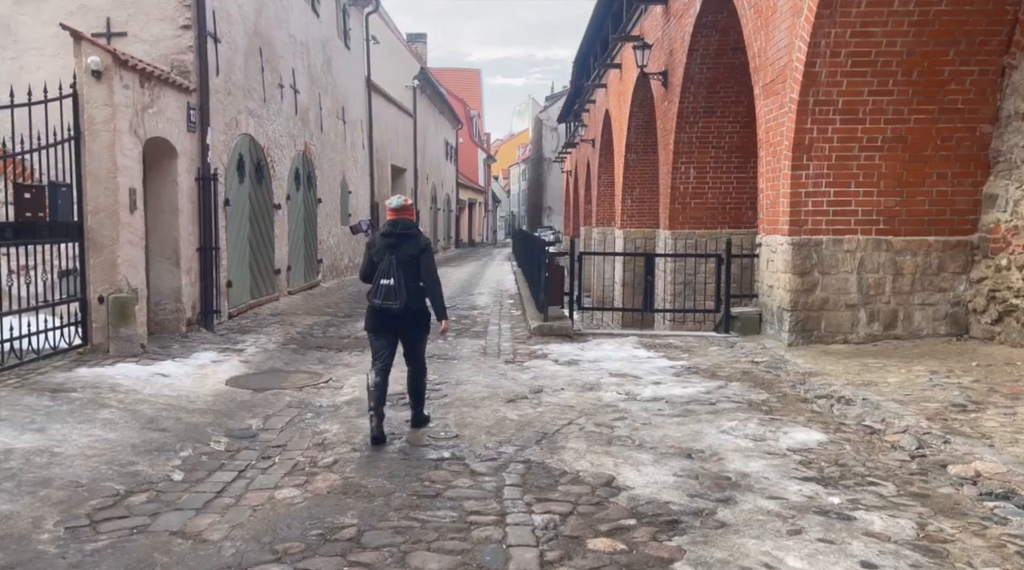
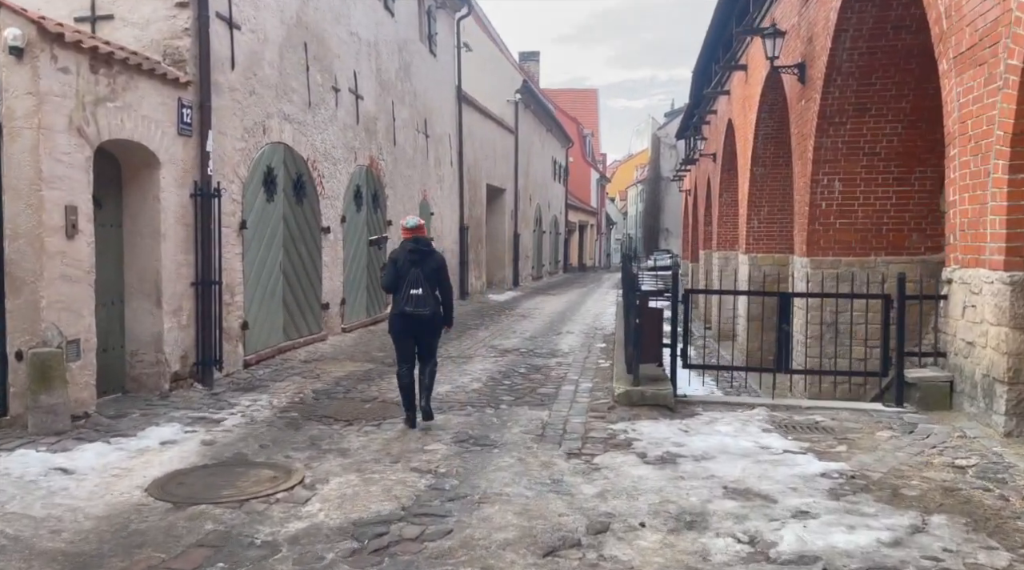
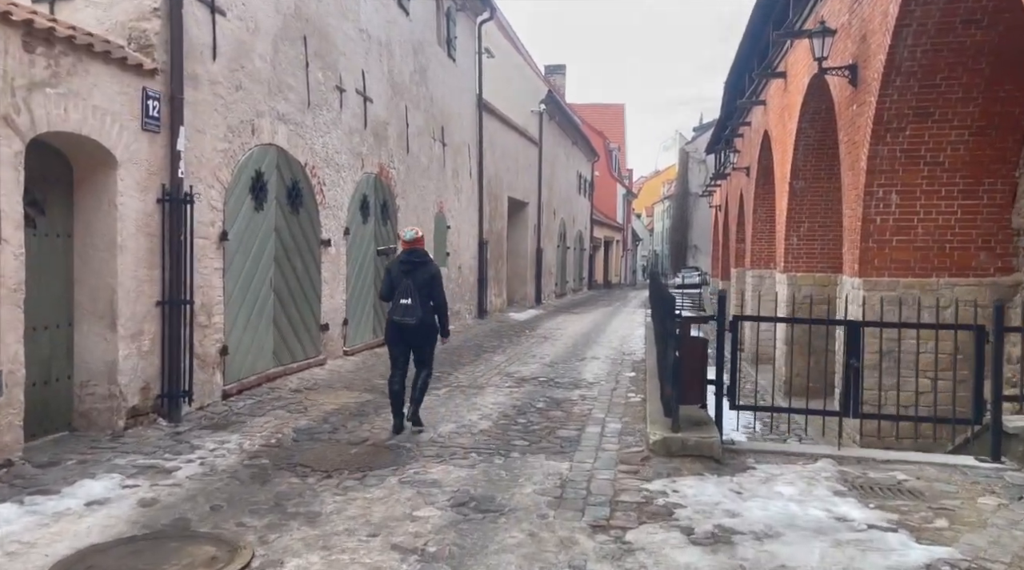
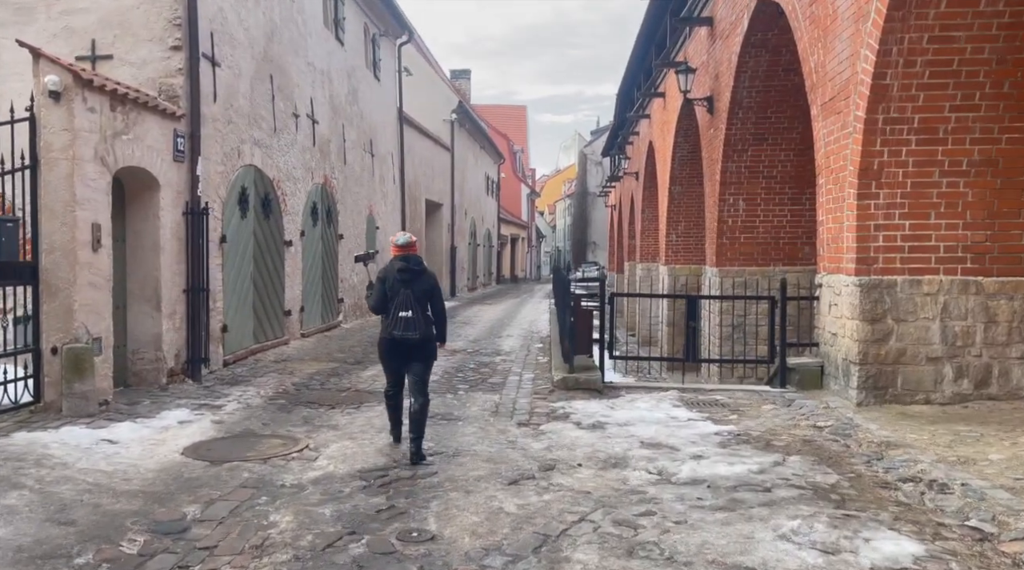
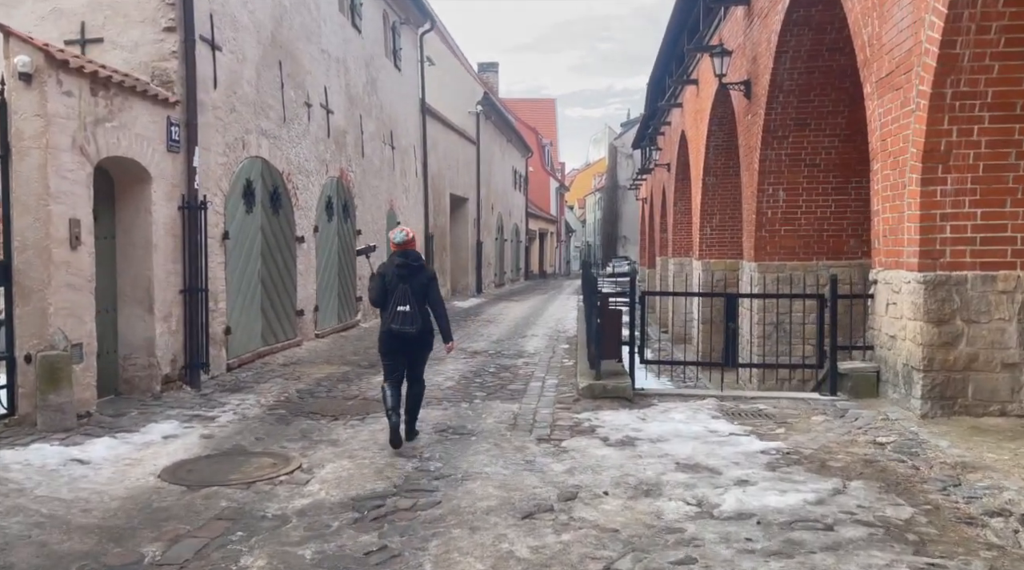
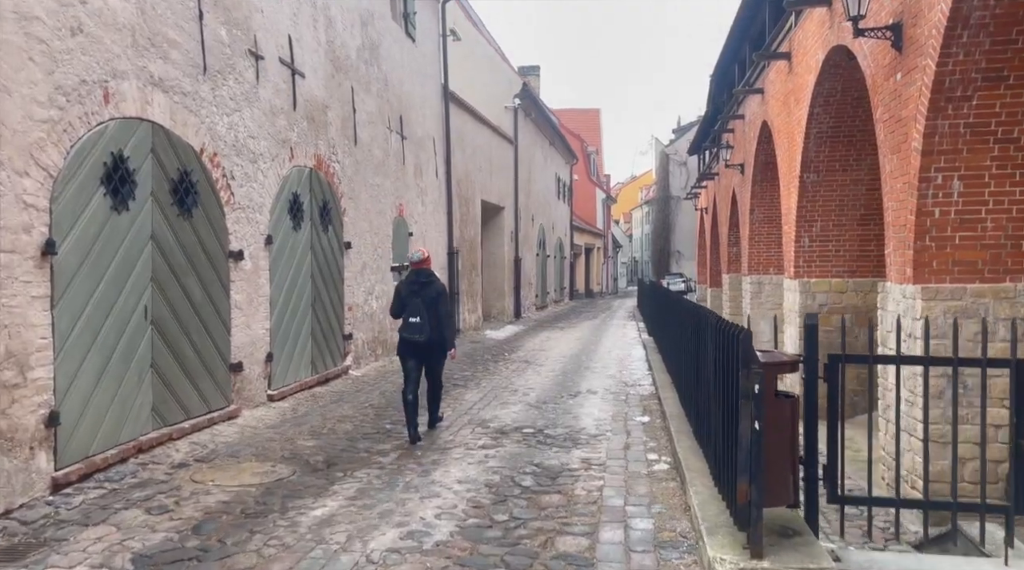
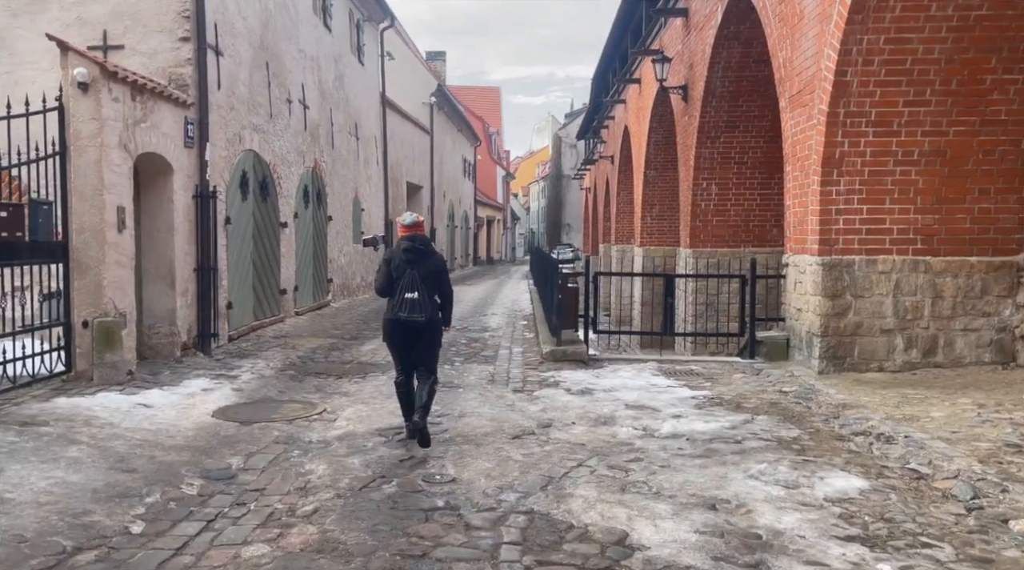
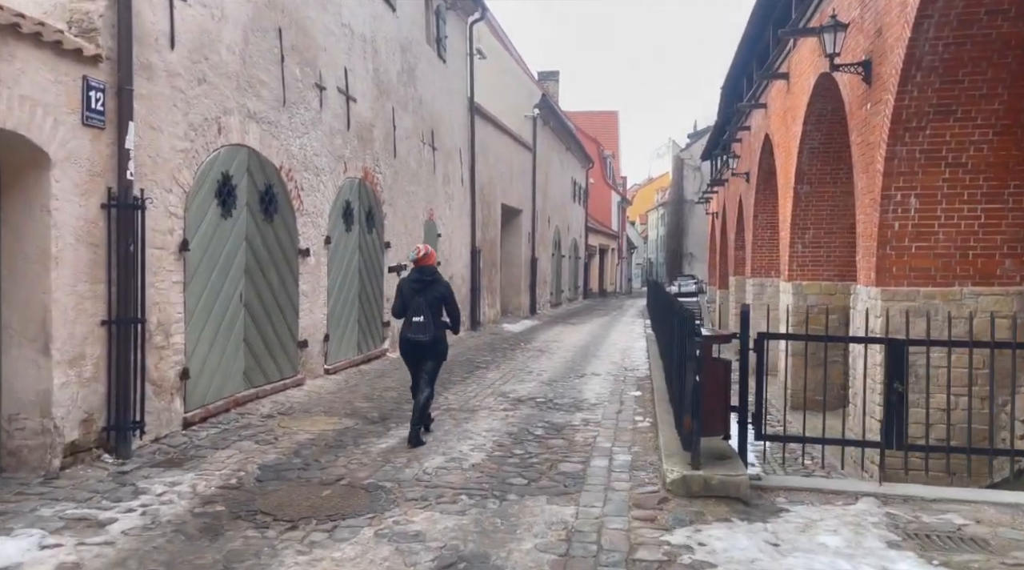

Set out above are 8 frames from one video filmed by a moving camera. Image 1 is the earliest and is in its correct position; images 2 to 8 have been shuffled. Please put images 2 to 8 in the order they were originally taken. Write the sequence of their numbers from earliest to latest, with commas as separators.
7, 4, 5, 2, 3, 8, 6
